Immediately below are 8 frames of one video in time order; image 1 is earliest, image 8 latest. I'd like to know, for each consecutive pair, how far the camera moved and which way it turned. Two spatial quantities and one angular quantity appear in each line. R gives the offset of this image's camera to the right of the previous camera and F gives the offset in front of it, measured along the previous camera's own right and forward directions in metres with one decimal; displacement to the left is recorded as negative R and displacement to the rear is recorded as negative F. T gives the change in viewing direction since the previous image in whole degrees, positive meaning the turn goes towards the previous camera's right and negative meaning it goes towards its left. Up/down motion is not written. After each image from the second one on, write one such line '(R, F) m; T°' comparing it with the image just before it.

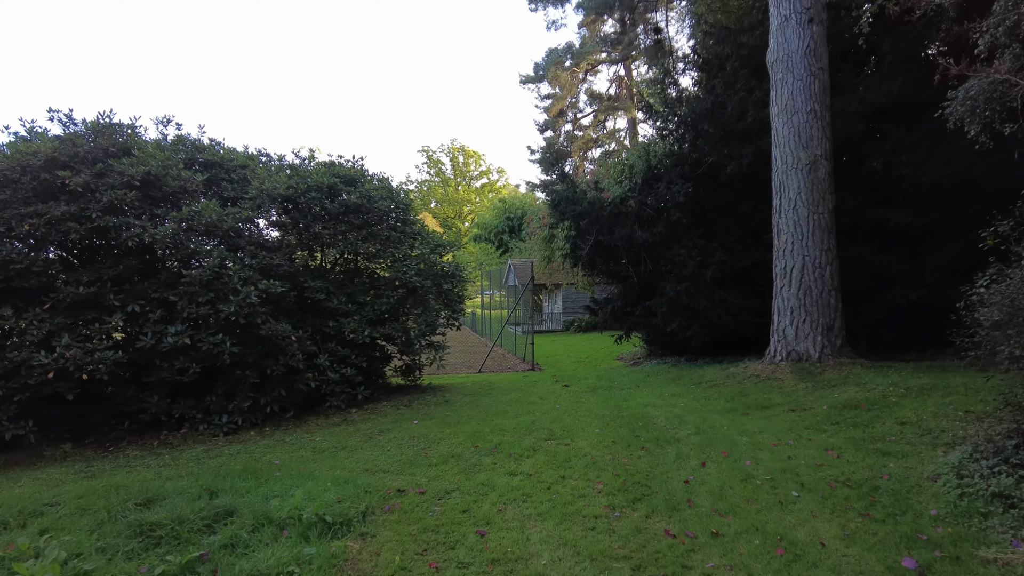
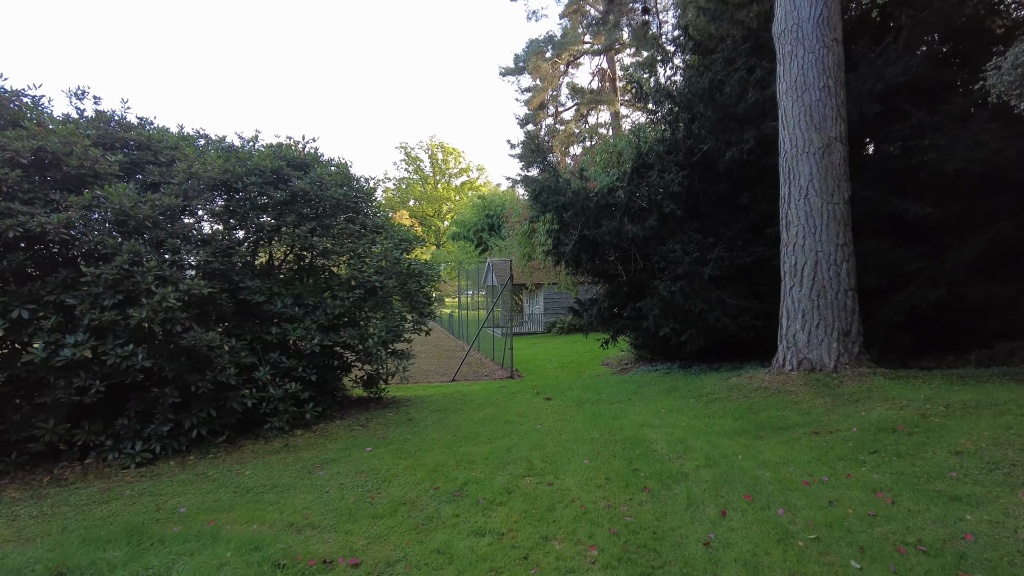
(+0.1, +1.1) m; +2°
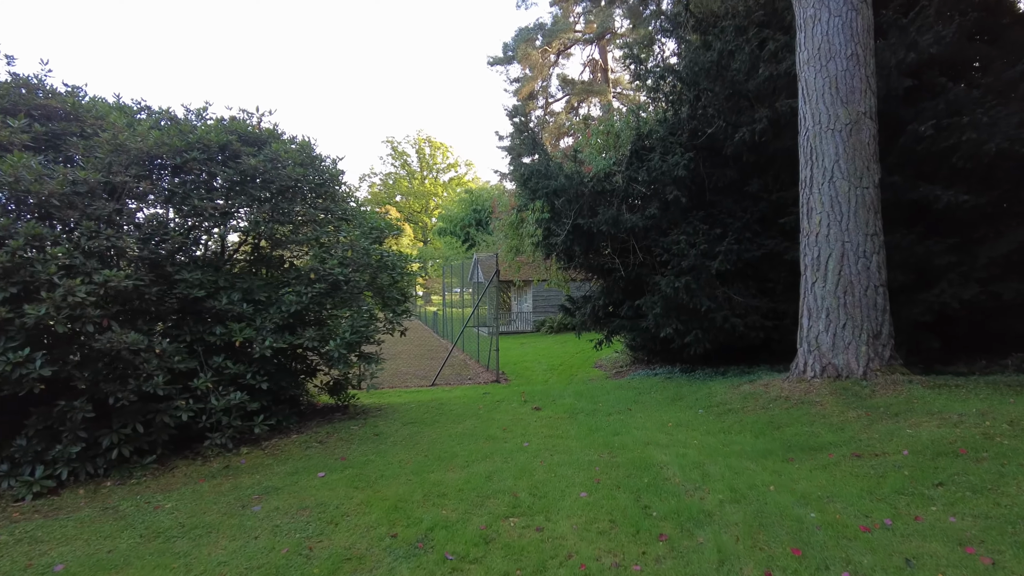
(+0.1, +0.9) m; +1°
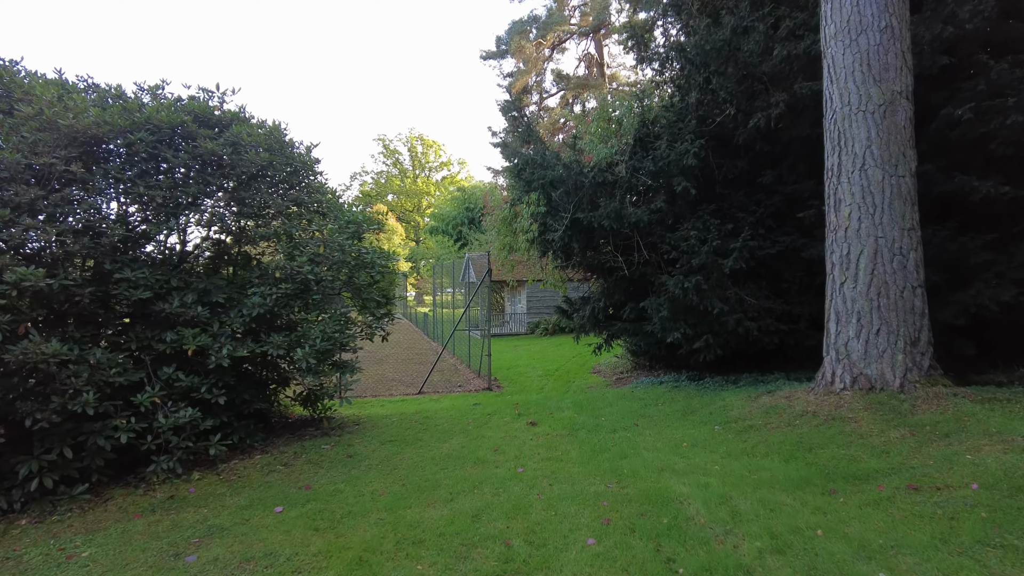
(0.0, +0.7) m; +1°
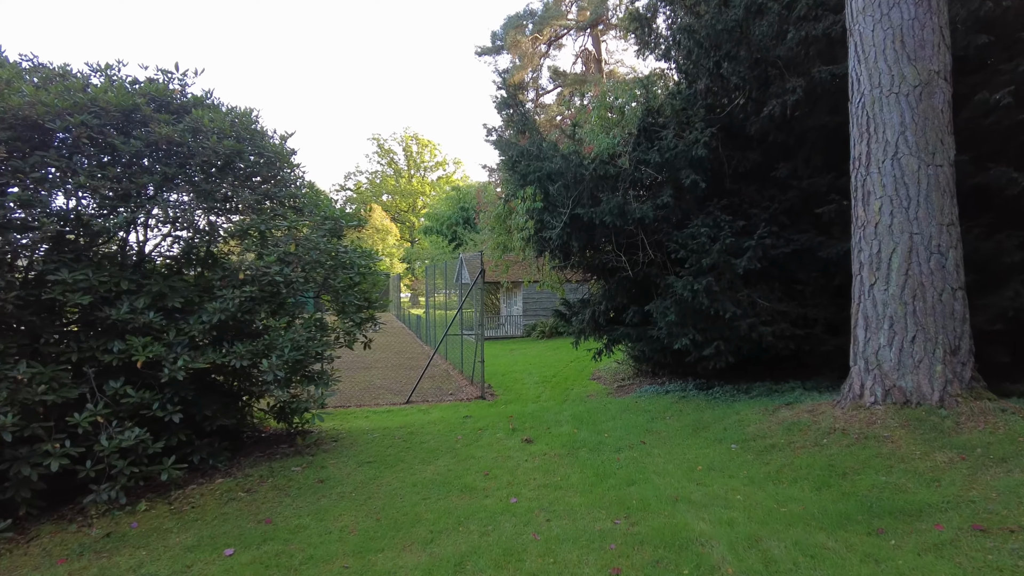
(0.0, +0.6) m; 0°
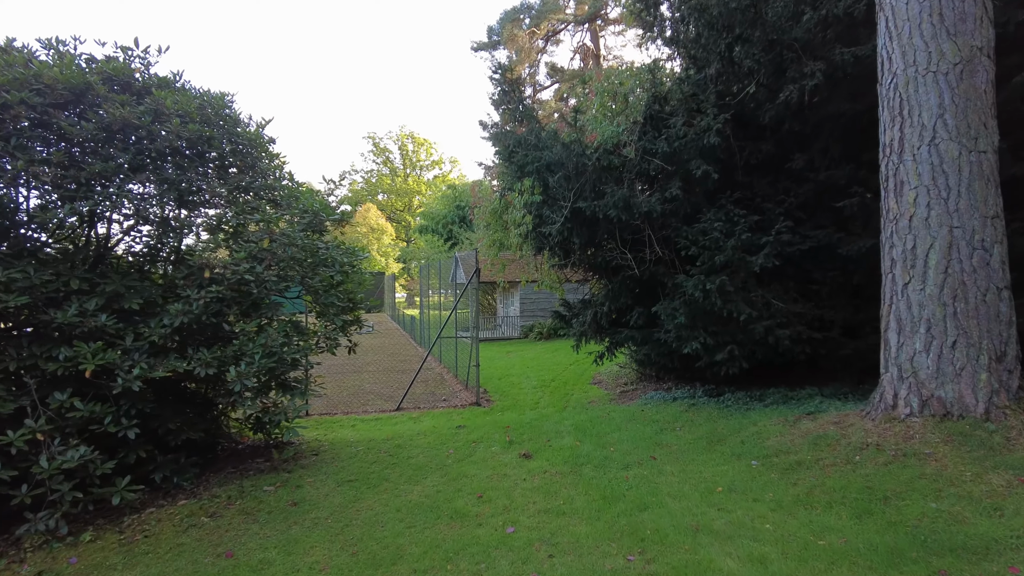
(0.0, +0.5) m; 0°
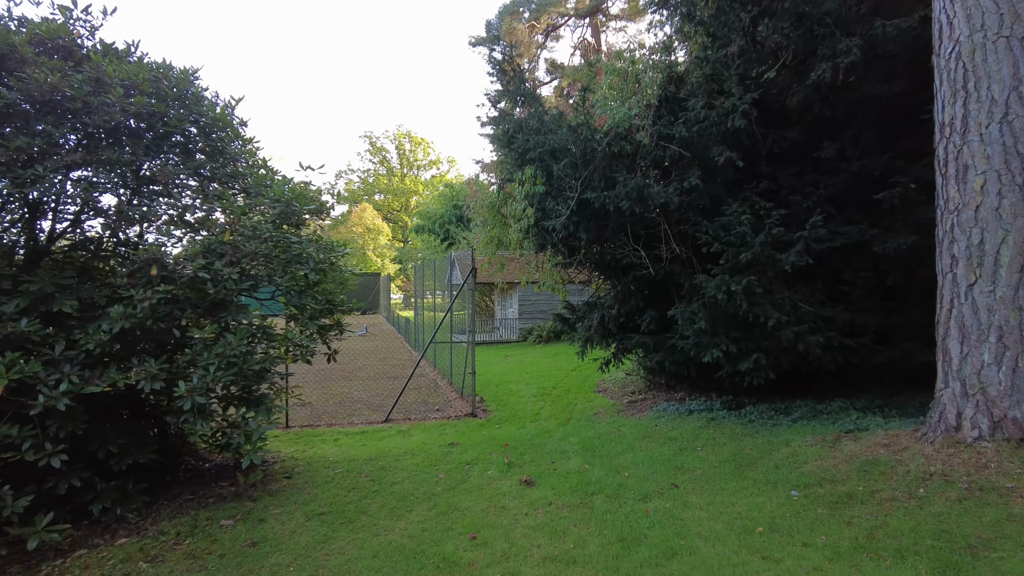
(0.0, +0.7) m; 0°
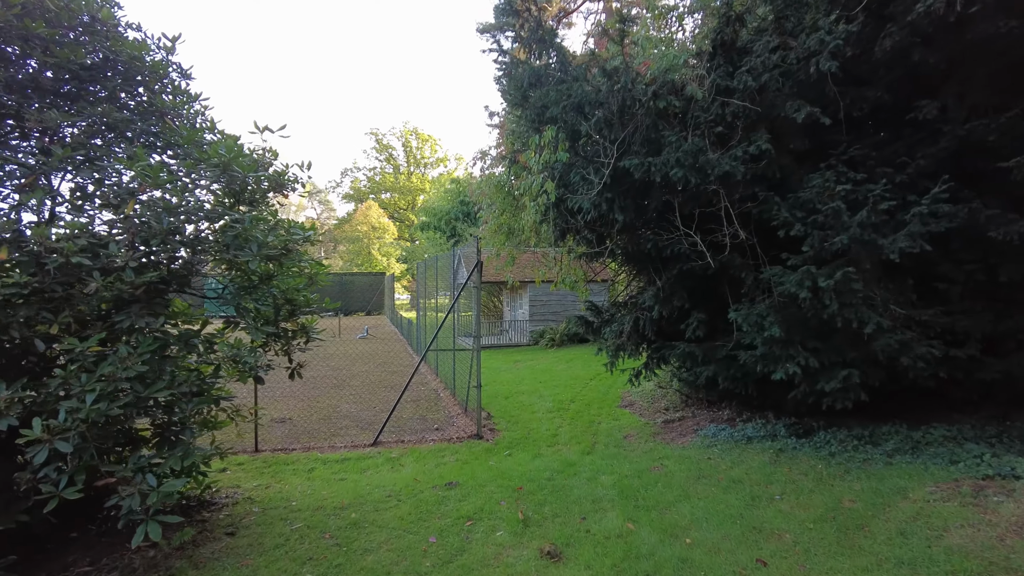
(0.0, +1.3) m; -1°
